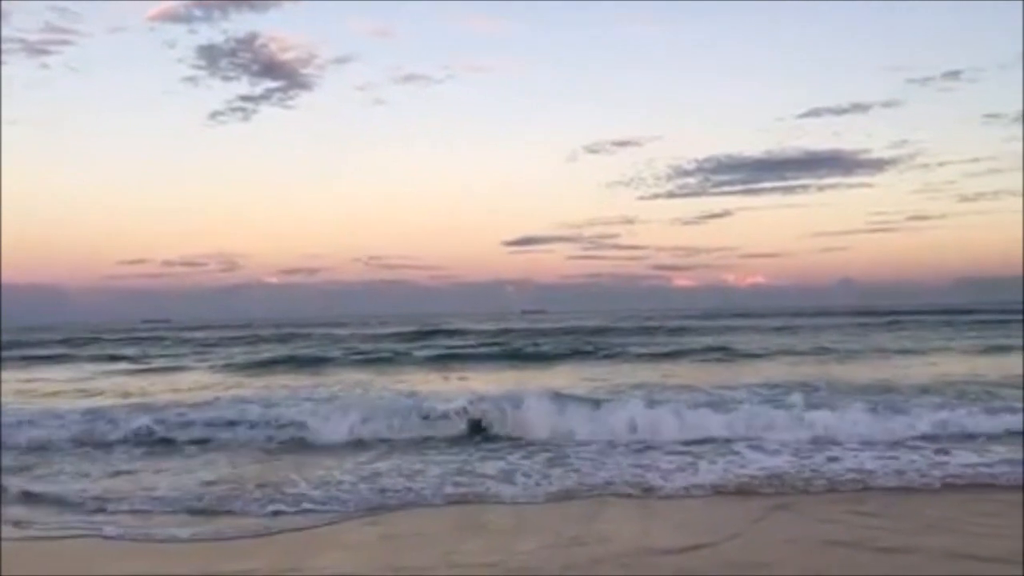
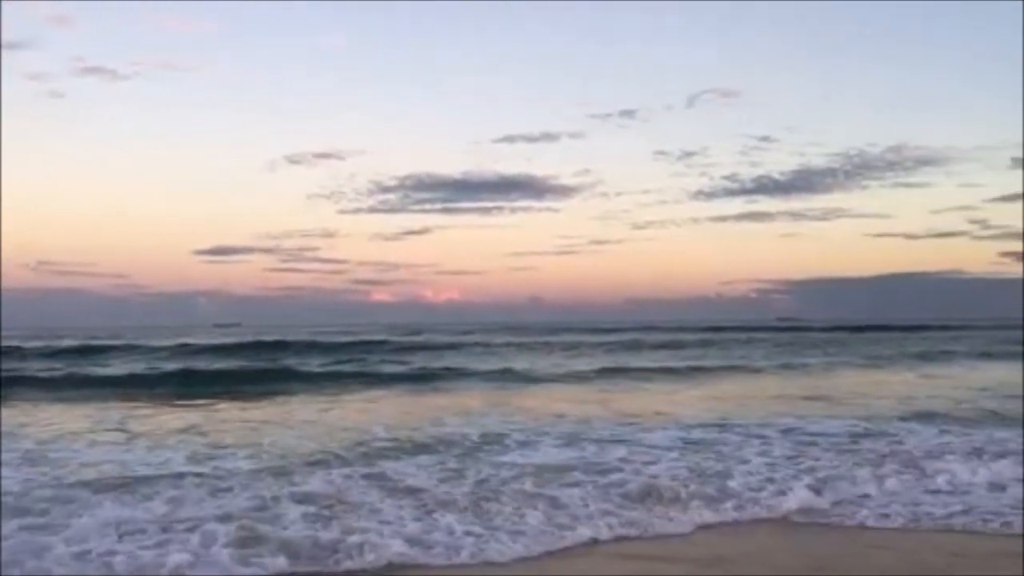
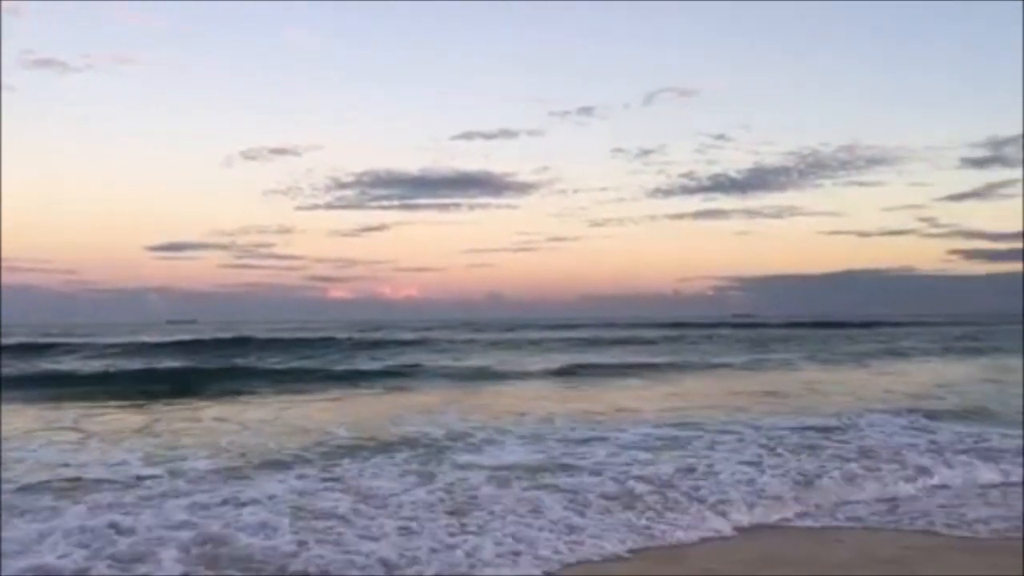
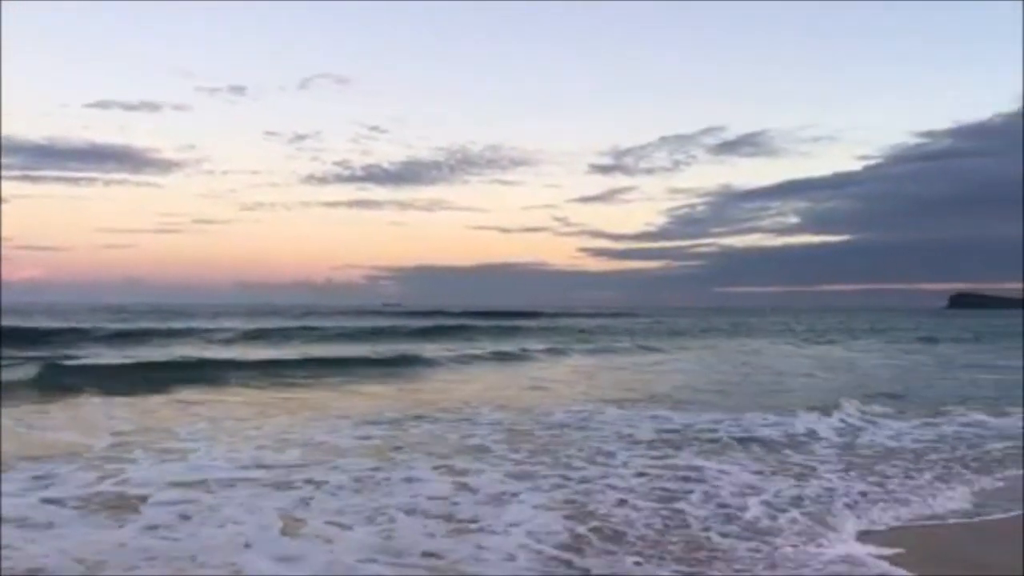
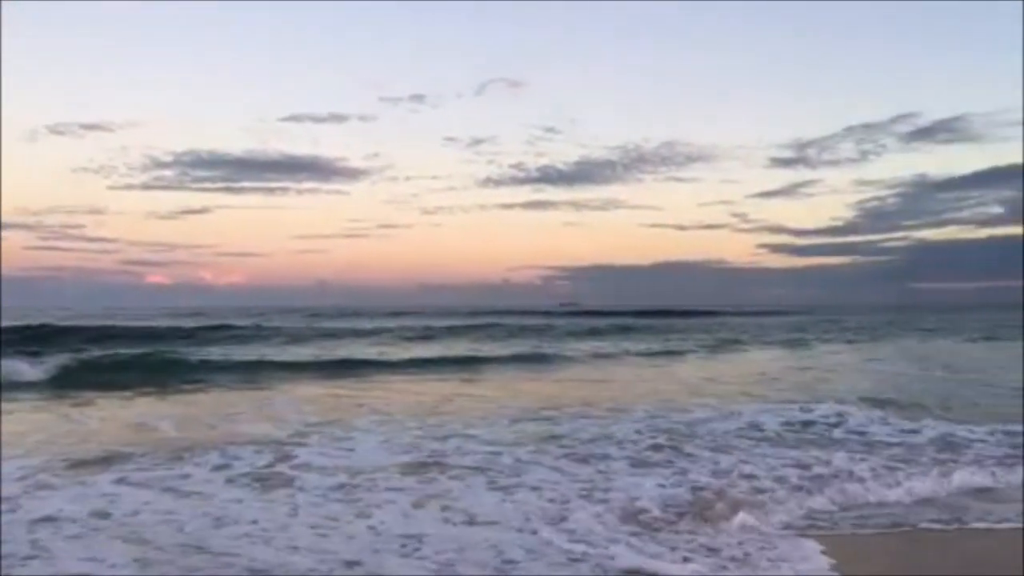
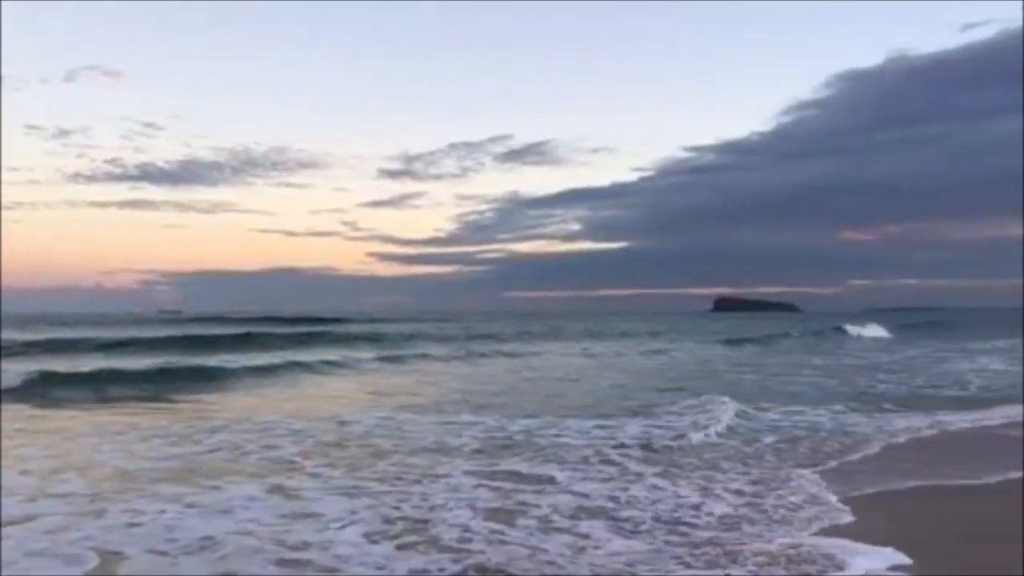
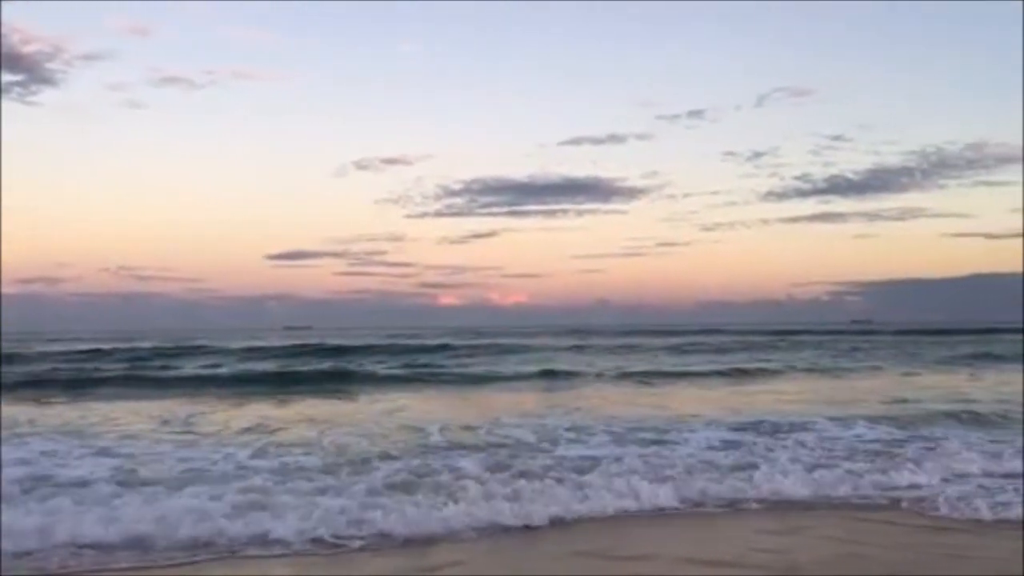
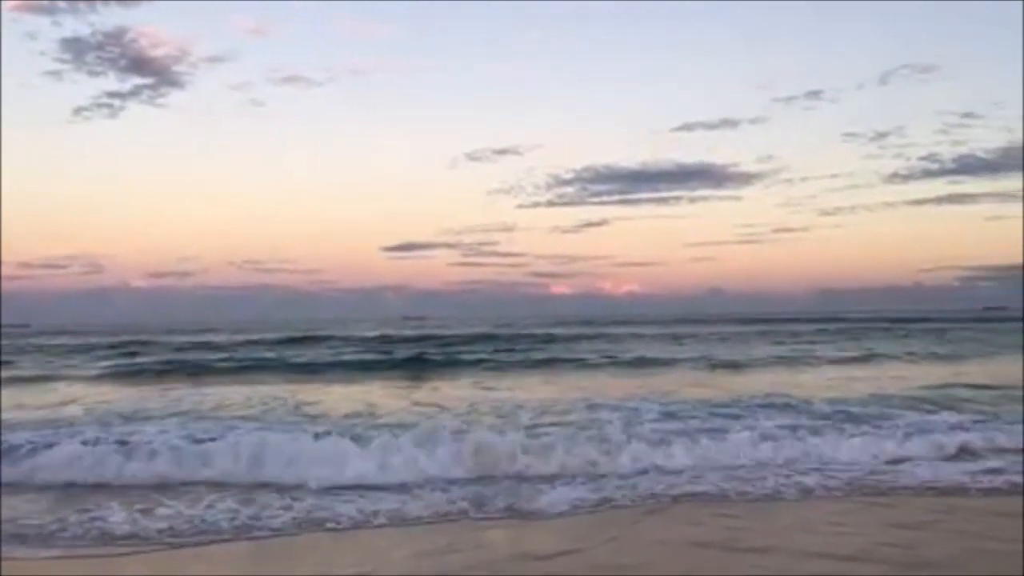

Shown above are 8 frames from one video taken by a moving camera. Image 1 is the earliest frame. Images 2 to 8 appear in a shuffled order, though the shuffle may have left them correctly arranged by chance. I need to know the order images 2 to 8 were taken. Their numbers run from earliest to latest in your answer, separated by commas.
8, 7, 2, 3, 5, 4, 6
